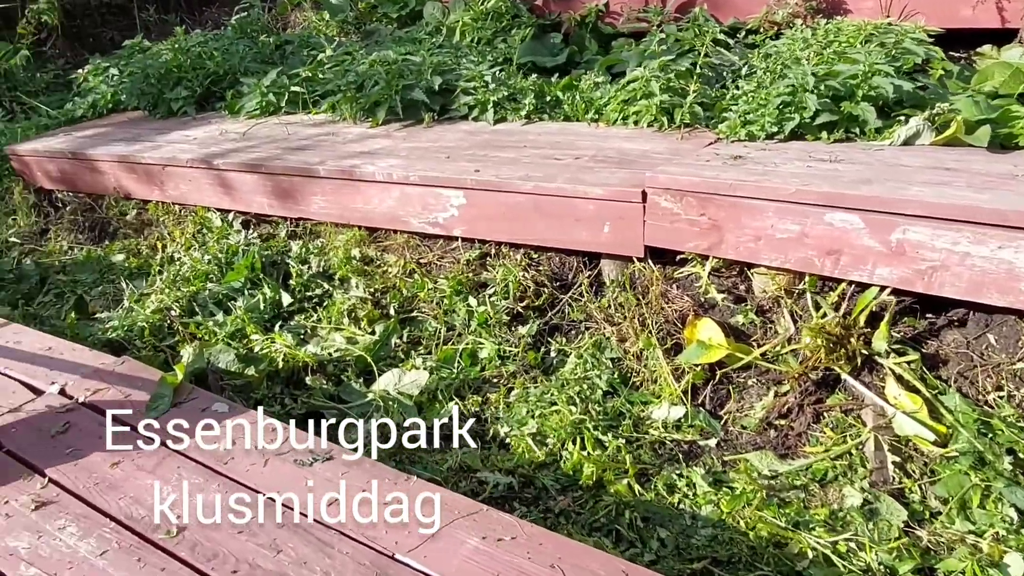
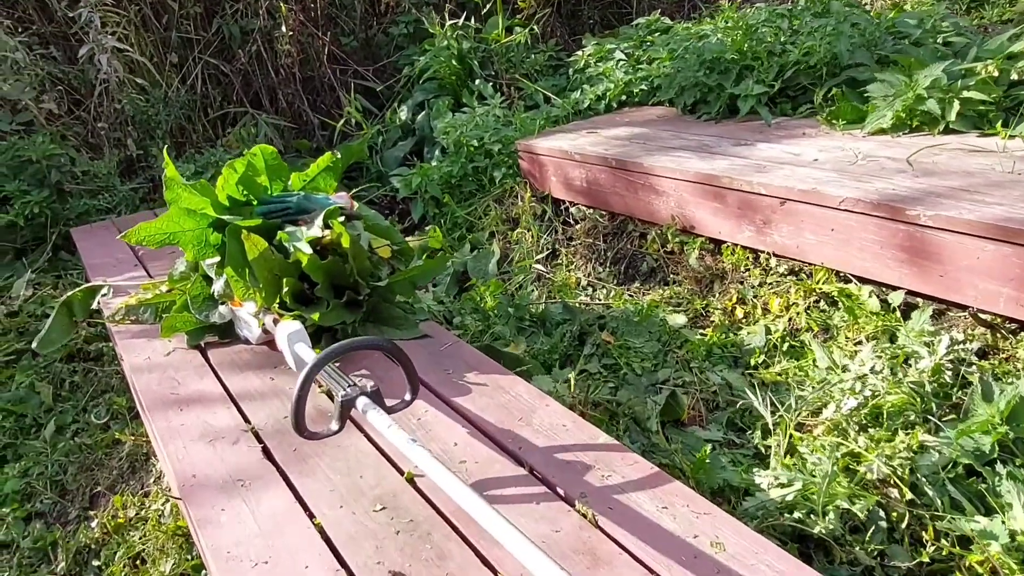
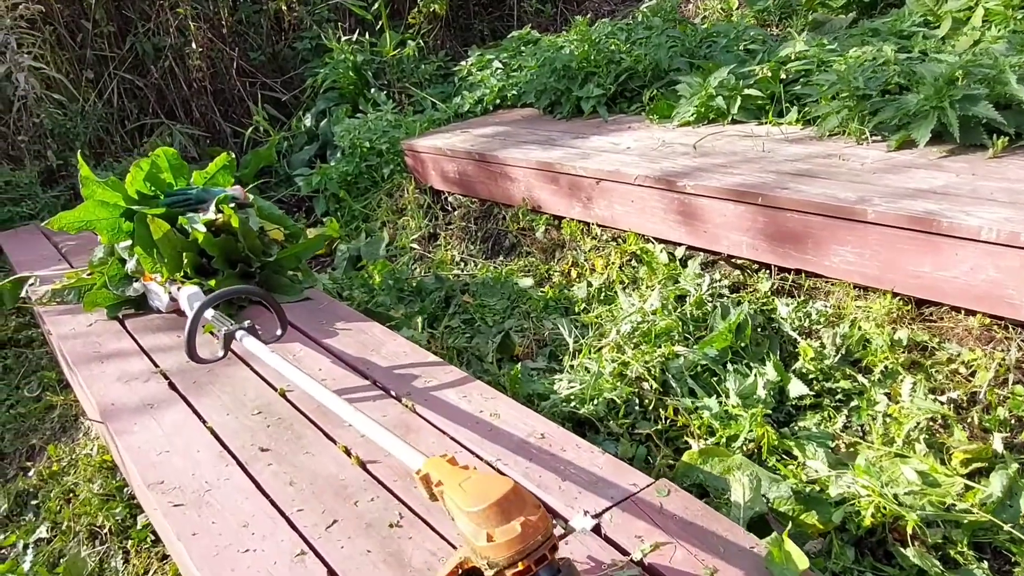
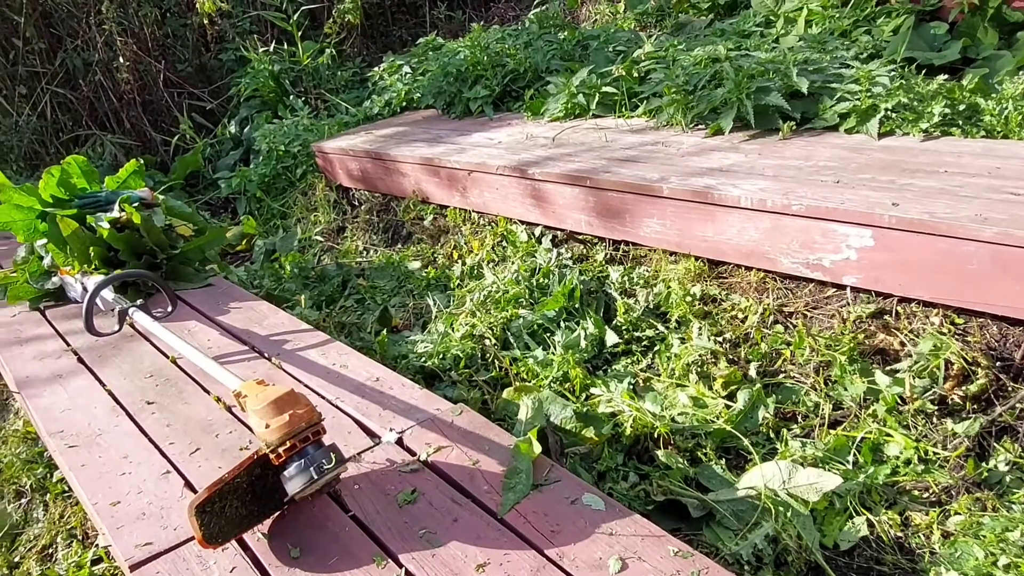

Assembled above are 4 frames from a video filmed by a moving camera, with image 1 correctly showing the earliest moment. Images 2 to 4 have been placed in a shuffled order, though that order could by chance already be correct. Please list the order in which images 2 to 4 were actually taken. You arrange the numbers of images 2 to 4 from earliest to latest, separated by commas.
4, 3, 2
